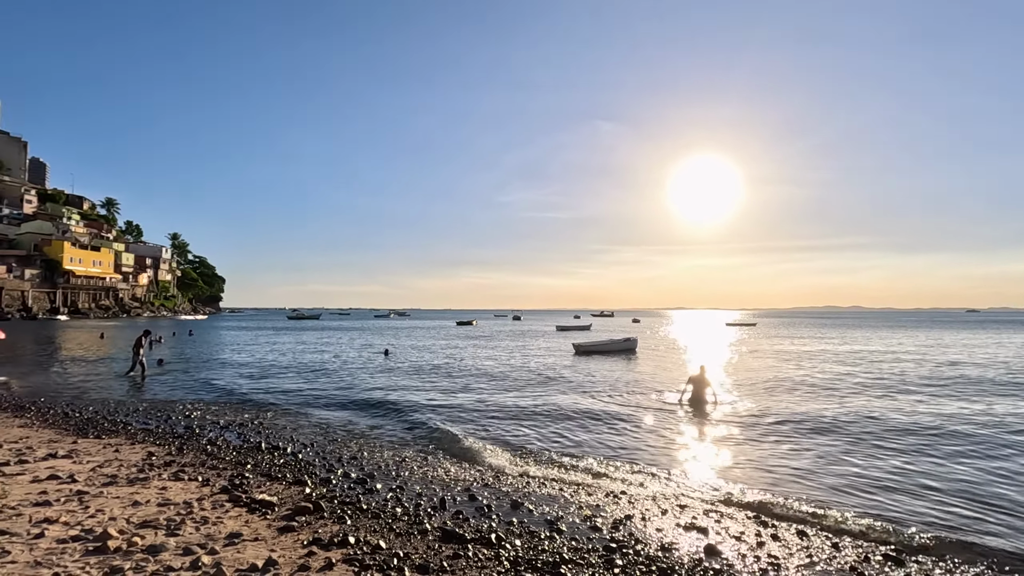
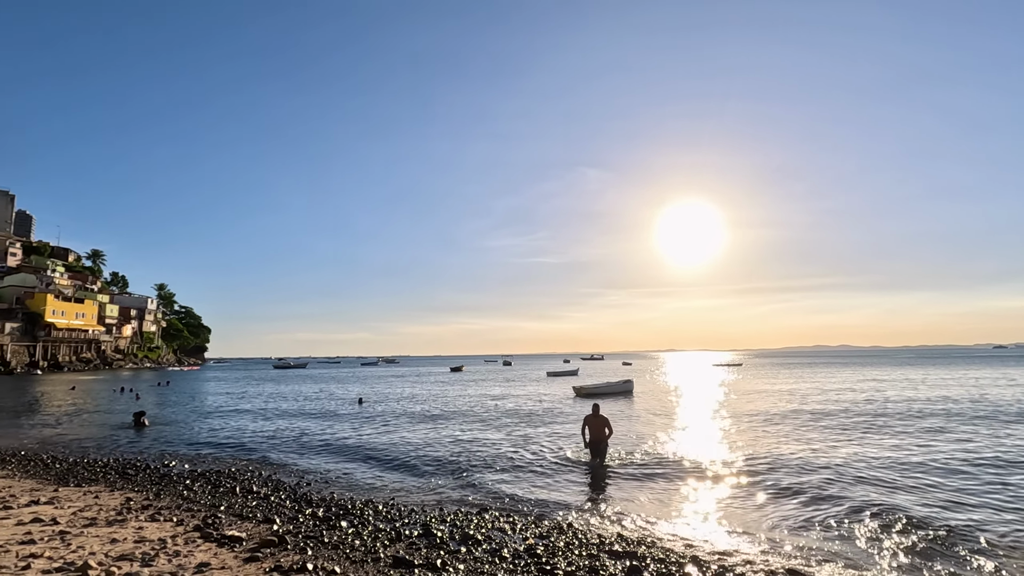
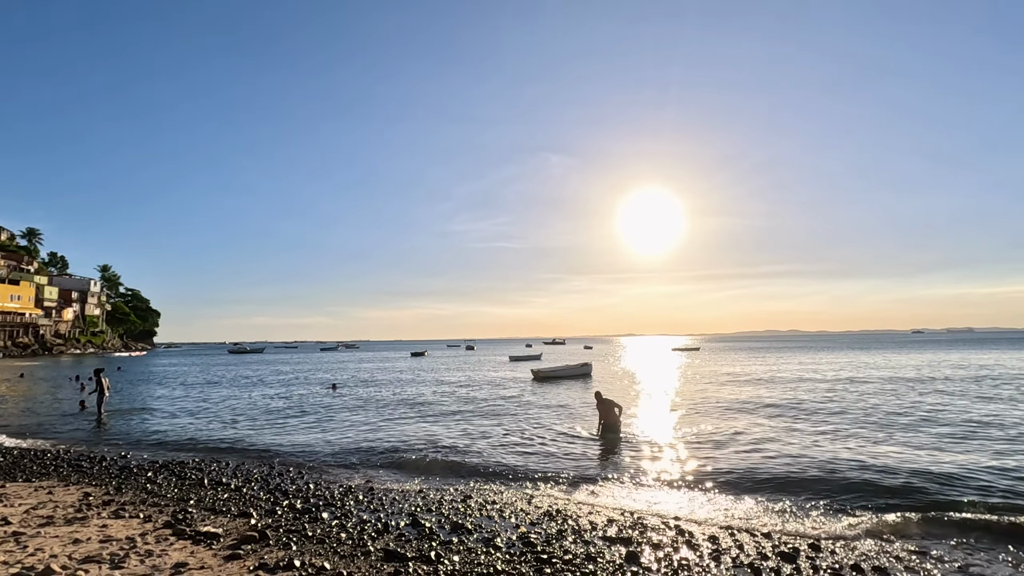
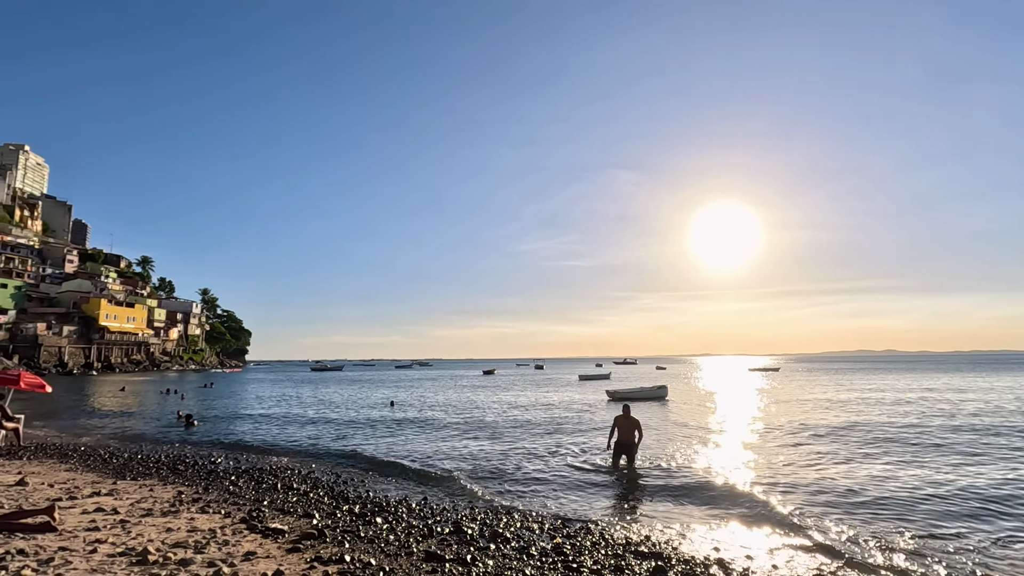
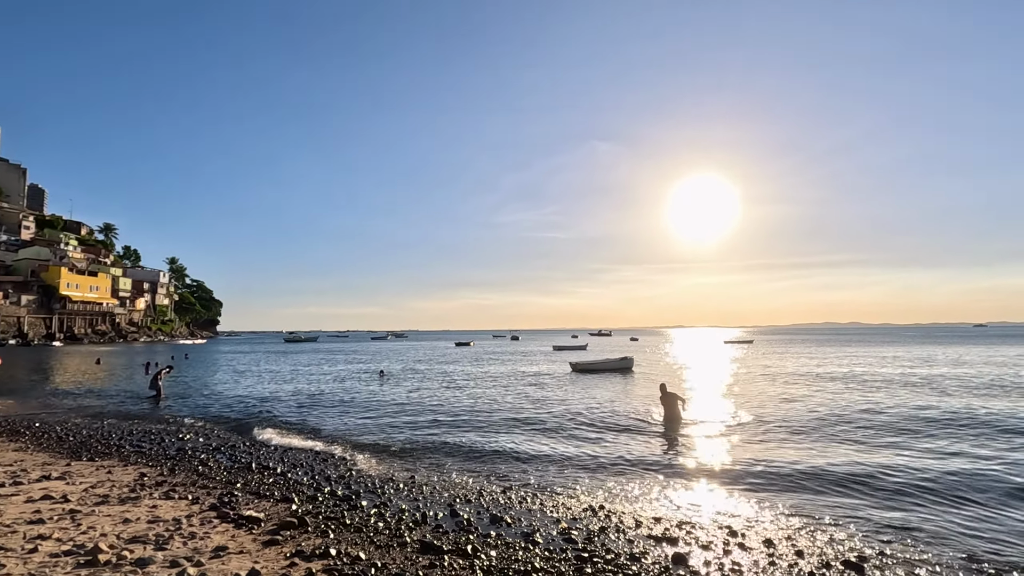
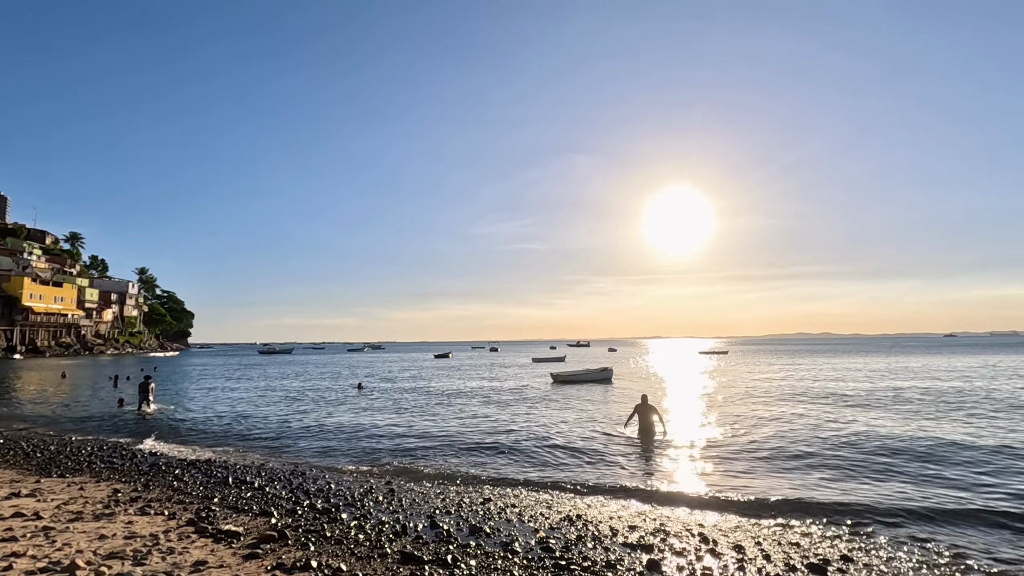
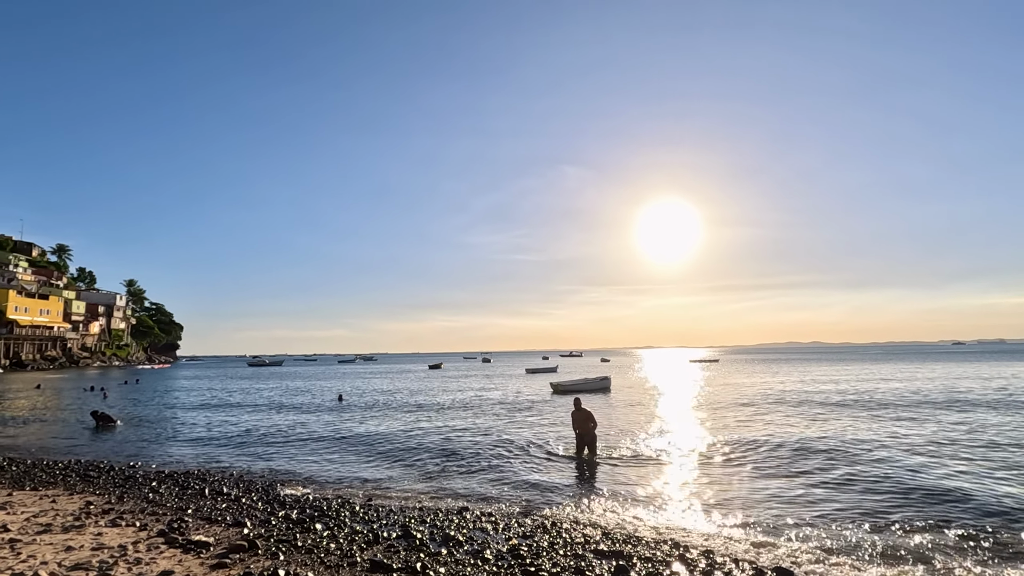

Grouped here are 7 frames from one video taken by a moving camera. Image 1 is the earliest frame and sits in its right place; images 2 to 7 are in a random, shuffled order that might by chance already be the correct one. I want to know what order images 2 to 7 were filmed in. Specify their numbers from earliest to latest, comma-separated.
5, 6, 3, 7, 2, 4
